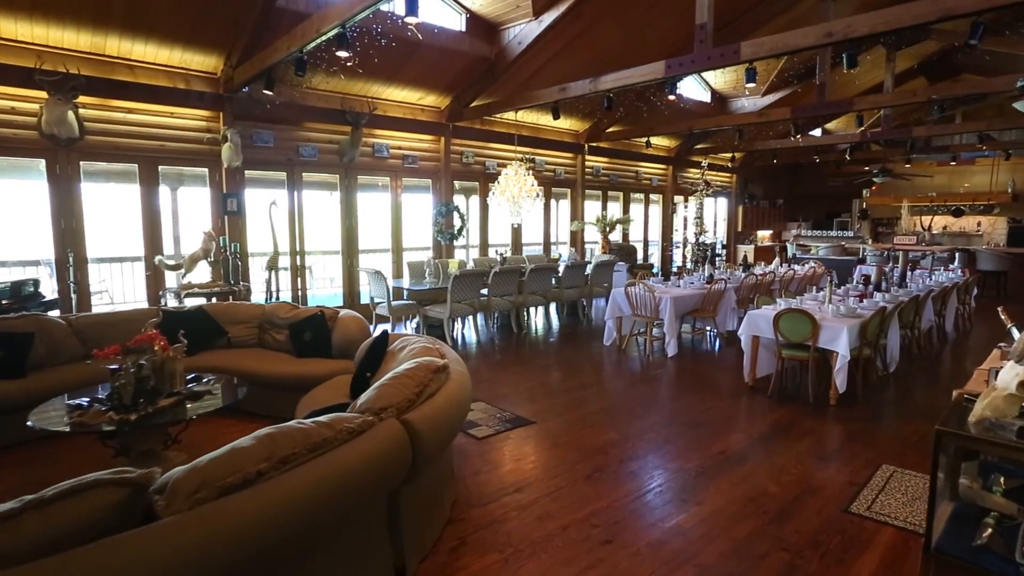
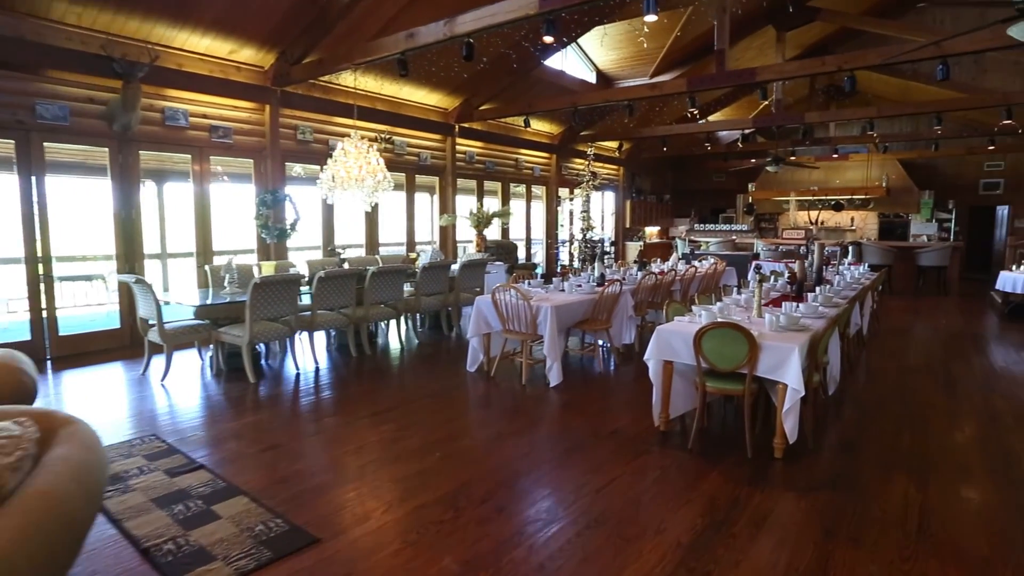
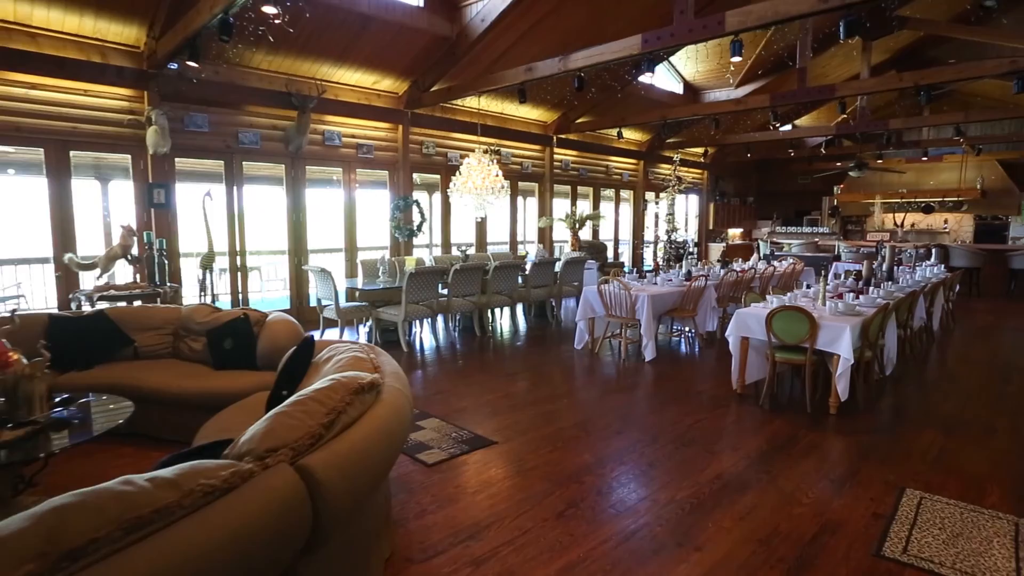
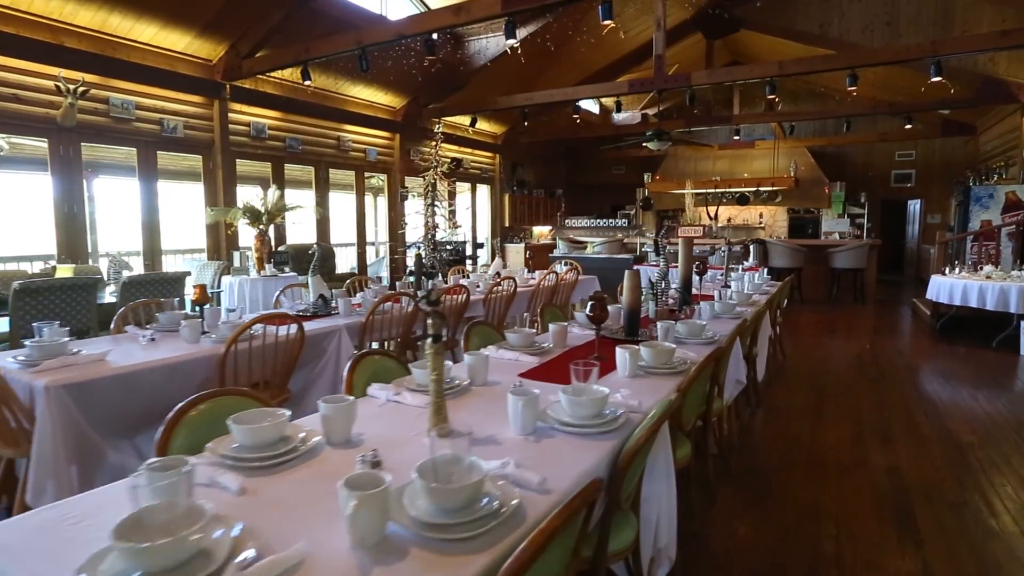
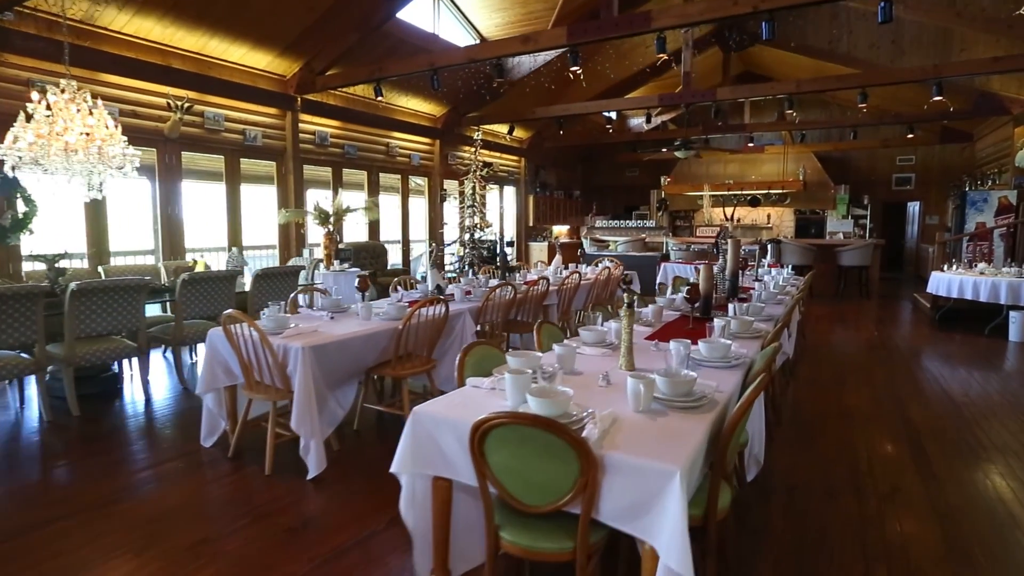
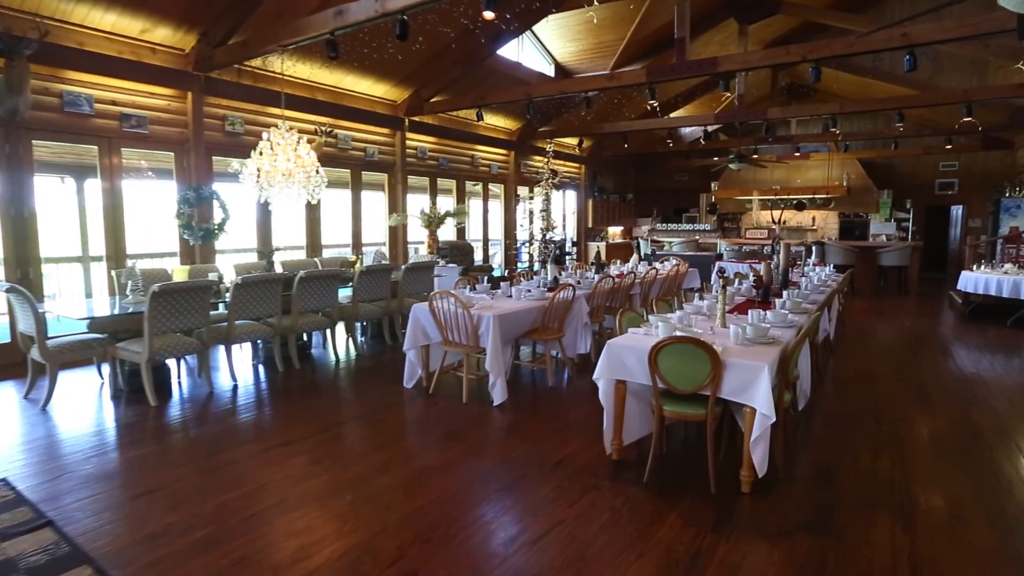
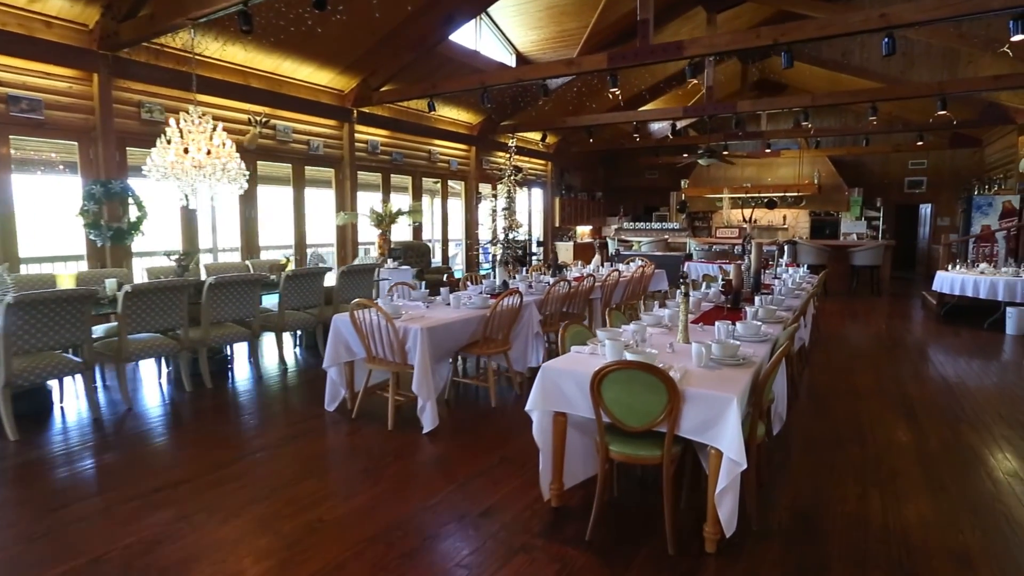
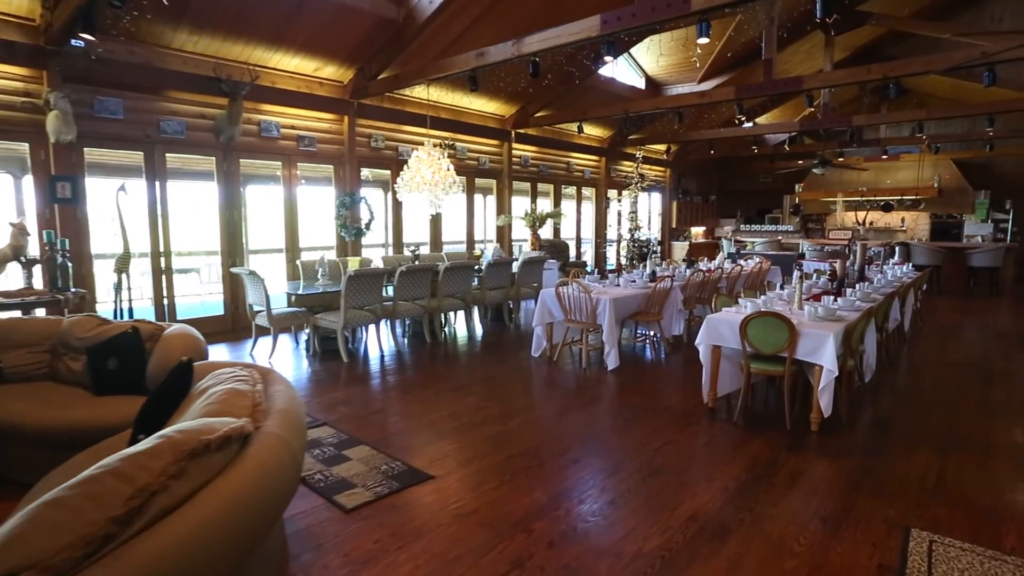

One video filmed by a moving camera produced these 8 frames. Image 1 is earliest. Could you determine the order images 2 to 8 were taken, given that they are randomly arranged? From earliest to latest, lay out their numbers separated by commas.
3, 8, 2, 6, 7, 5, 4
